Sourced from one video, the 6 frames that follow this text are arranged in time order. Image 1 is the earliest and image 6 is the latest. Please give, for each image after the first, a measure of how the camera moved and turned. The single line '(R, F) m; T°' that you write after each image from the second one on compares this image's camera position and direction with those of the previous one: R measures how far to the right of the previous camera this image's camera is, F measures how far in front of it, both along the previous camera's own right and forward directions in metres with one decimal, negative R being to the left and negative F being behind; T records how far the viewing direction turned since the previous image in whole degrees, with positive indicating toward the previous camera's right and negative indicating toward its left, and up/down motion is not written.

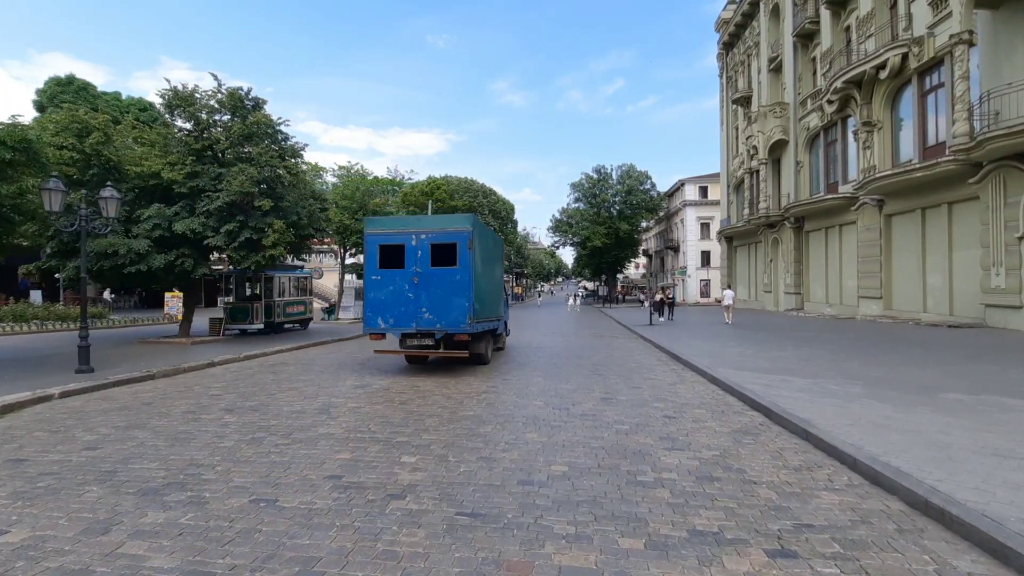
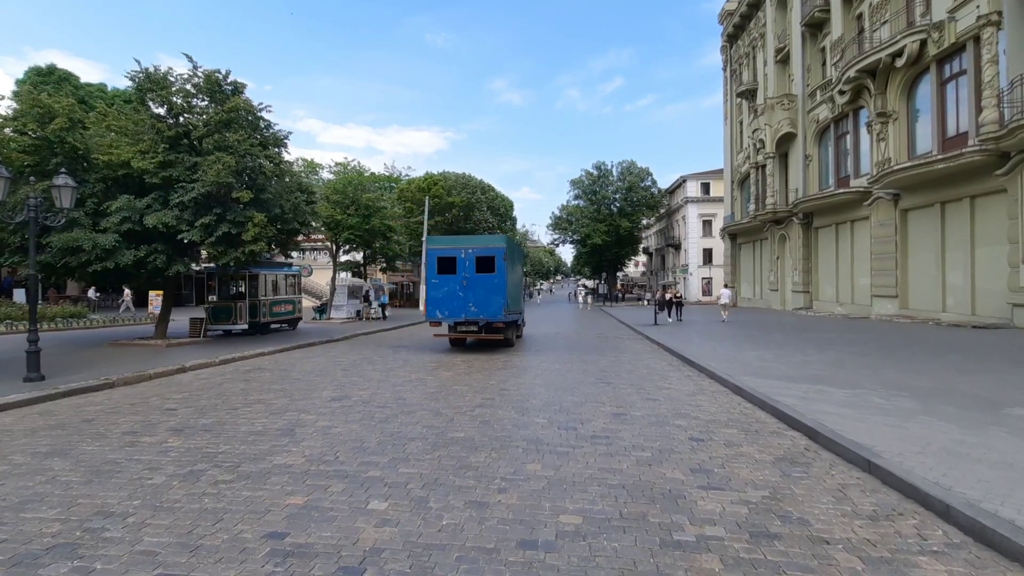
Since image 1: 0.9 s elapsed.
(0.0, +1.3) m; 0°
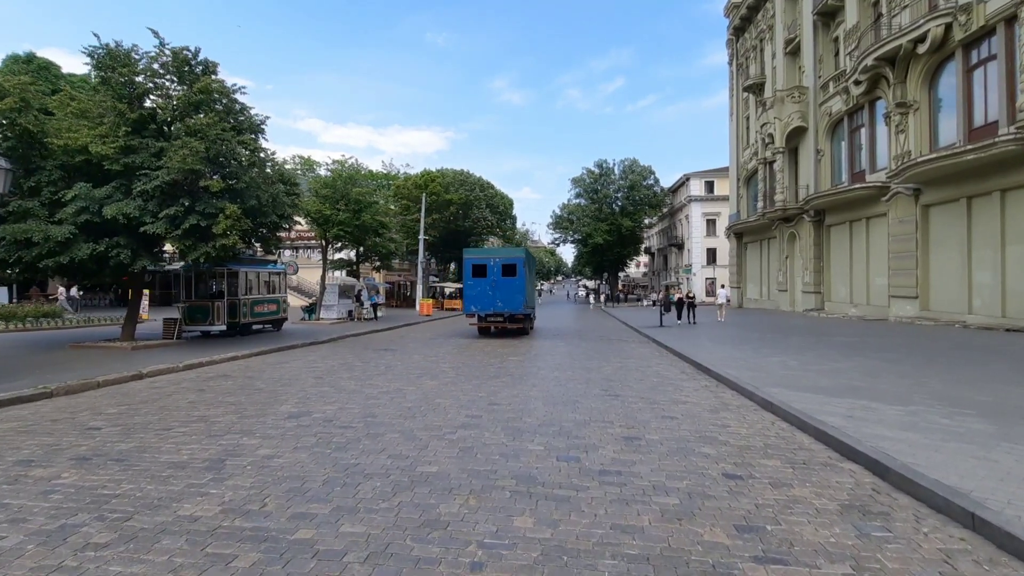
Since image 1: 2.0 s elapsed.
(+0.2, +1.5) m; 0°
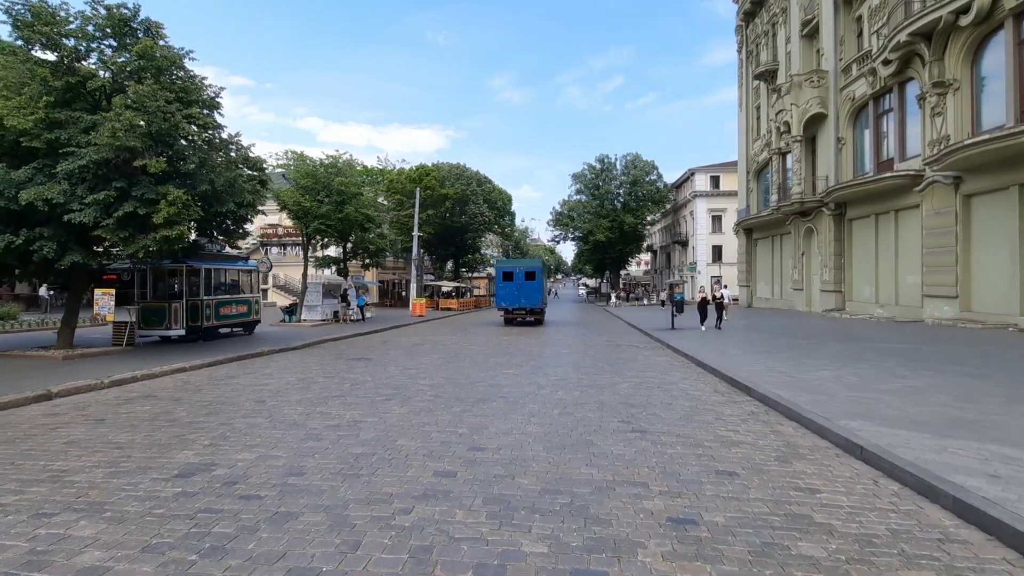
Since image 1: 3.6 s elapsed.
(+0.1, +2.4) m; 0°
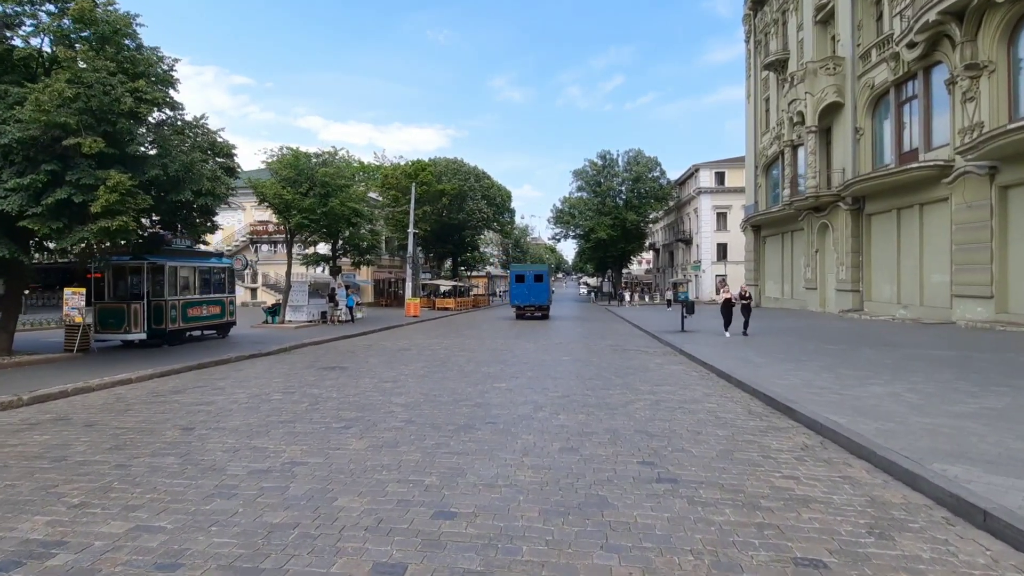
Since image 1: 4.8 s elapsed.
(+0.2, +1.8) m; 0°
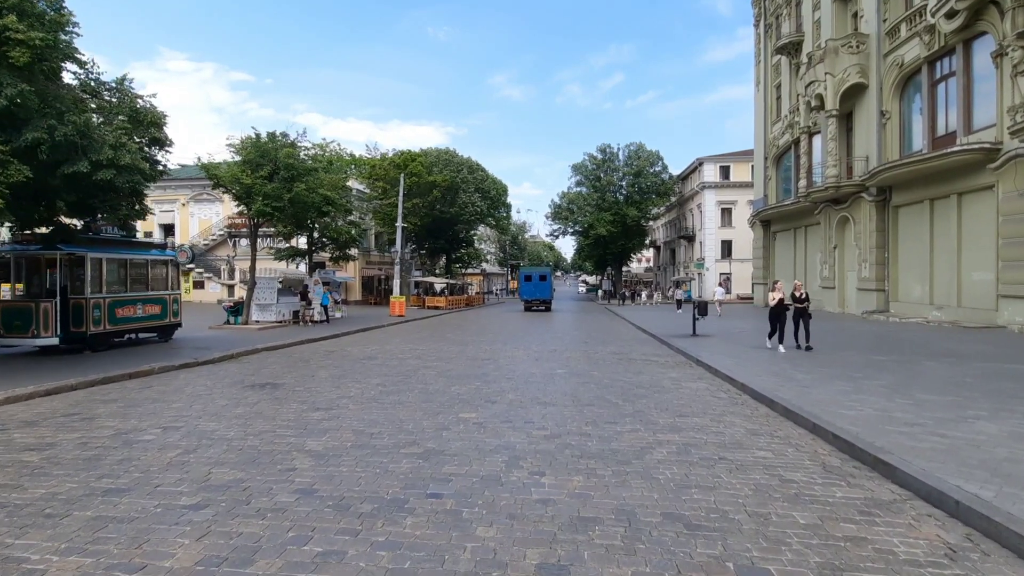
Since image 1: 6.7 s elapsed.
(+0.5, +2.8) m; 0°
